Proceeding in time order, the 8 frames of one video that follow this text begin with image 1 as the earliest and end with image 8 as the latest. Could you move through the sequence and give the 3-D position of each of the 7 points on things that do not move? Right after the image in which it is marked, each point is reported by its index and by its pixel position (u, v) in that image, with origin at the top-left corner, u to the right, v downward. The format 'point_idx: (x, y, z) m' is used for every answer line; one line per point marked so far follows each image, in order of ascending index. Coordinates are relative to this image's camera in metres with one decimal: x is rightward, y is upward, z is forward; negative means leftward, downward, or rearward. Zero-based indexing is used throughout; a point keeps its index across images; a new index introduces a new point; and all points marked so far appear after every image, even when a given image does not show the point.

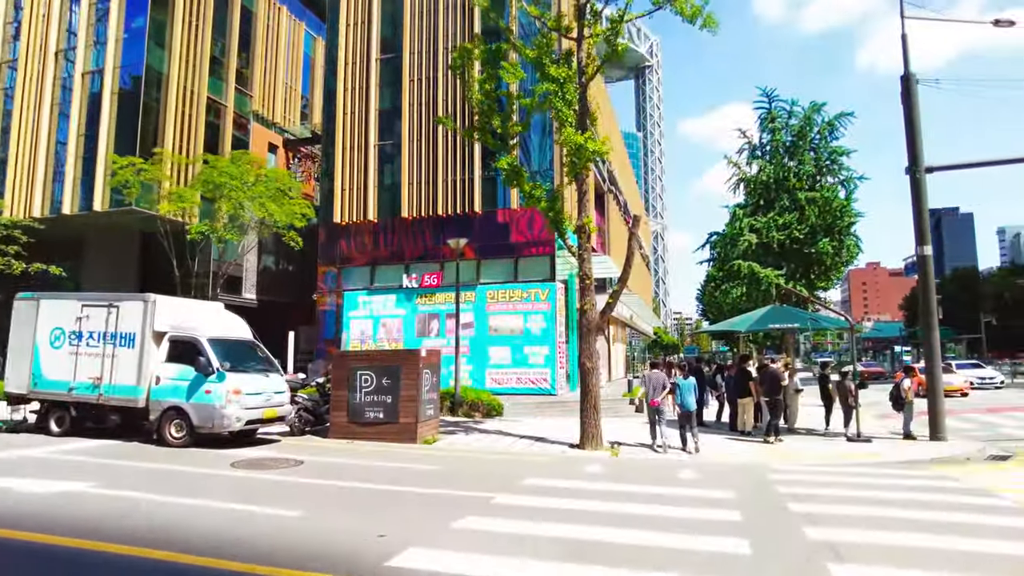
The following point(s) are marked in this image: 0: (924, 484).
0: (+6.6, -3.1, +10.5) m
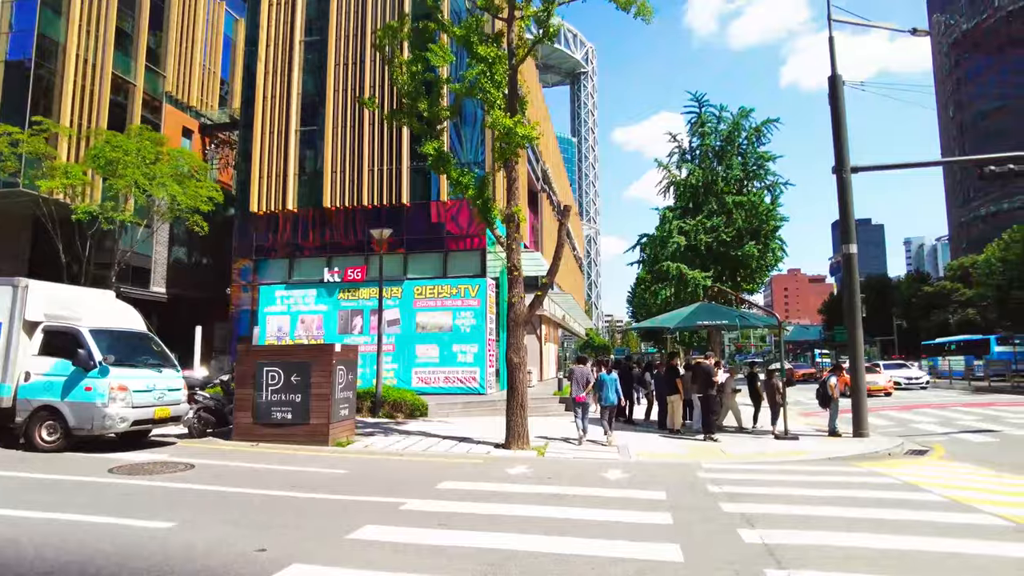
0: (+5.3, -2.9, +10.3) m
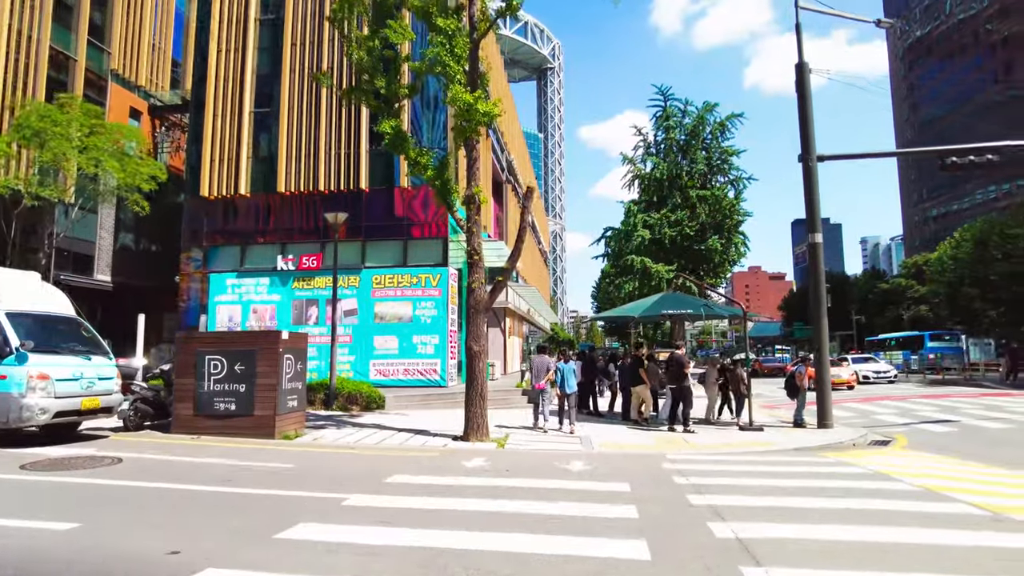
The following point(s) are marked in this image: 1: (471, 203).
0: (+4.7, -2.7, +10.0) m
1: (-0.8, +1.7, +13.0) m
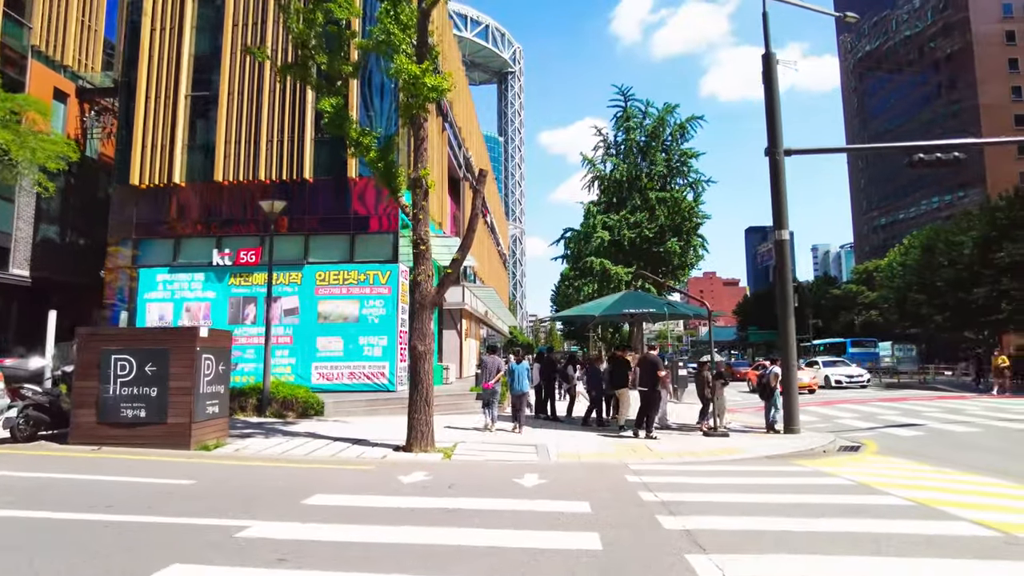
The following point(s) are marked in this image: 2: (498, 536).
0: (+4.0, -2.6, +9.0) m
1: (-1.7, +1.8, +11.8) m
2: (-0.1, -2.1, +5.7) m
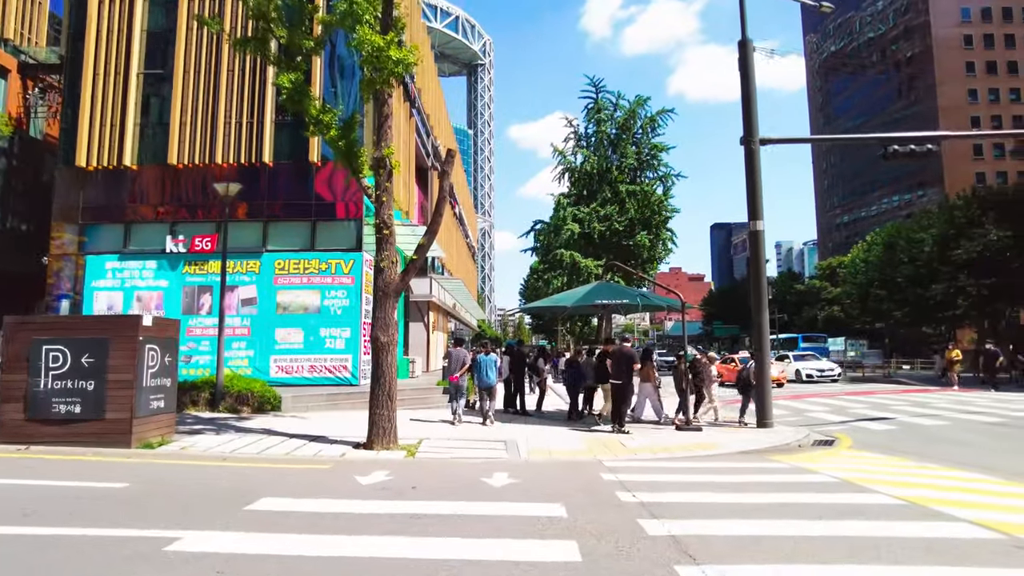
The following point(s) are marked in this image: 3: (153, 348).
0: (+3.5, -2.5, +8.6) m
1: (-2.2, +2.0, +11.1) m
2: (-0.4, -2.0, +5.1) m
3: (-5.6, -0.9, +10.5) m
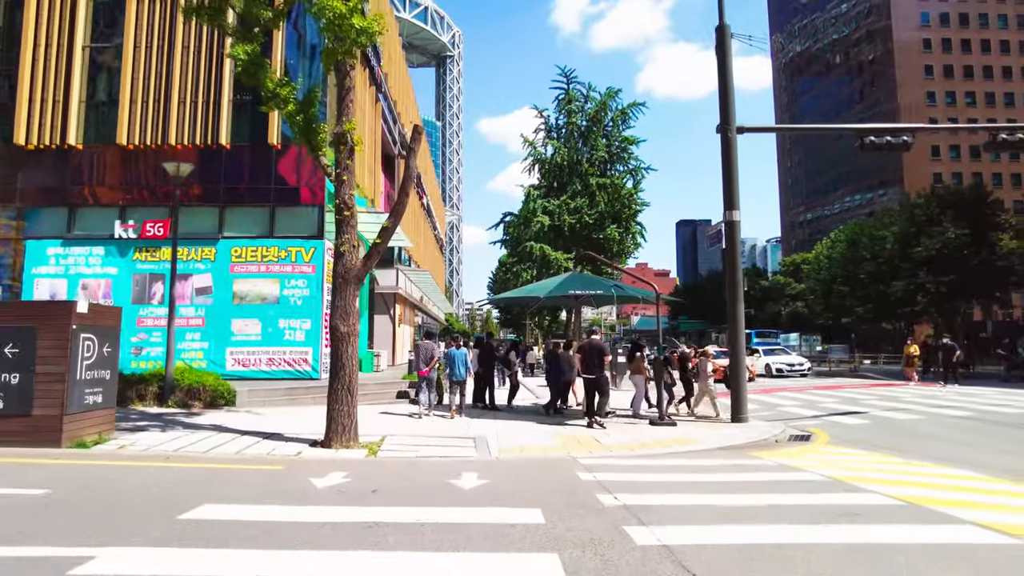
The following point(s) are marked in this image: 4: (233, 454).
0: (+3.2, -2.3, +8.2) m
1: (-2.6, +2.2, +10.3) m
2: (-0.6, -1.8, +4.4) m
3: (-6.0, -0.7, +9.6) m
4: (-3.7, -2.2, +8.9) m
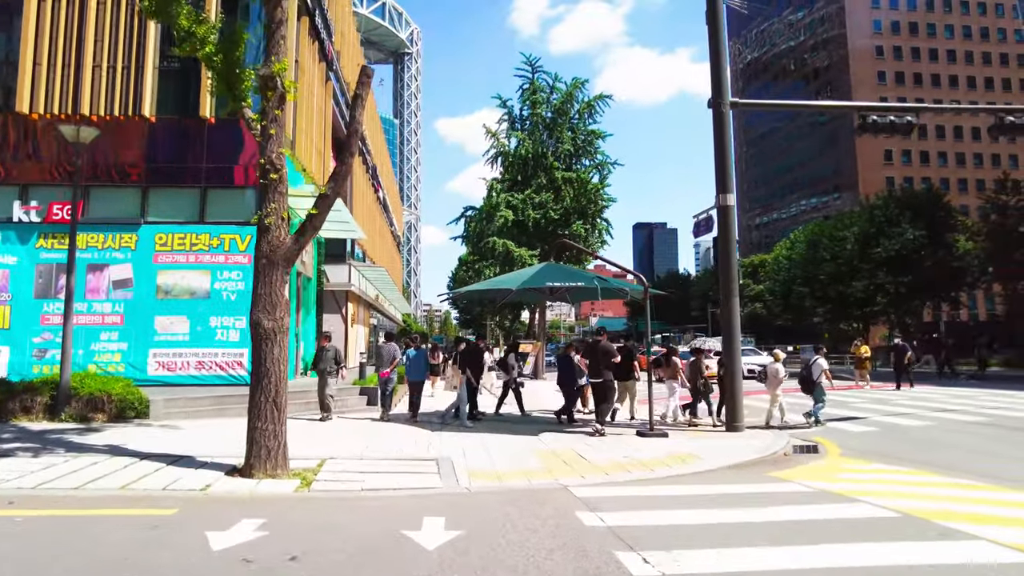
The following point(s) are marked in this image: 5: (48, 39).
0: (+3.0, -2.1, +6.4) m
1: (-3.0, +2.4, +8.2) m
2: (-0.5, -1.6, +2.4) m
3: (-6.3, -0.5, +7.2) m
4: (-4.0, -2.0, +6.7) m
5: (-11.8, +6.3, +17.1) m
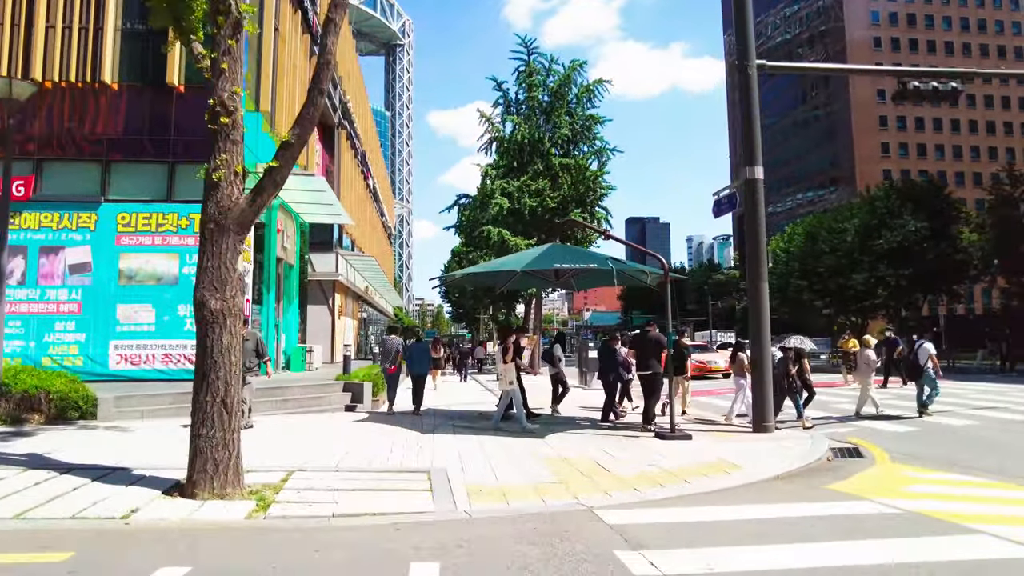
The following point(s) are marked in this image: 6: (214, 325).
0: (+3.1, -1.9, +4.9) m
1: (-2.9, +2.6, +6.6) m
2: (-0.4, -1.4, +0.9) m
3: (-6.2, -0.2, +5.6) m
4: (-3.9, -1.8, +5.1) m
5: (-11.8, +6.6, +15.4) m
6: (-2.7, -0.3, +6.1) m
